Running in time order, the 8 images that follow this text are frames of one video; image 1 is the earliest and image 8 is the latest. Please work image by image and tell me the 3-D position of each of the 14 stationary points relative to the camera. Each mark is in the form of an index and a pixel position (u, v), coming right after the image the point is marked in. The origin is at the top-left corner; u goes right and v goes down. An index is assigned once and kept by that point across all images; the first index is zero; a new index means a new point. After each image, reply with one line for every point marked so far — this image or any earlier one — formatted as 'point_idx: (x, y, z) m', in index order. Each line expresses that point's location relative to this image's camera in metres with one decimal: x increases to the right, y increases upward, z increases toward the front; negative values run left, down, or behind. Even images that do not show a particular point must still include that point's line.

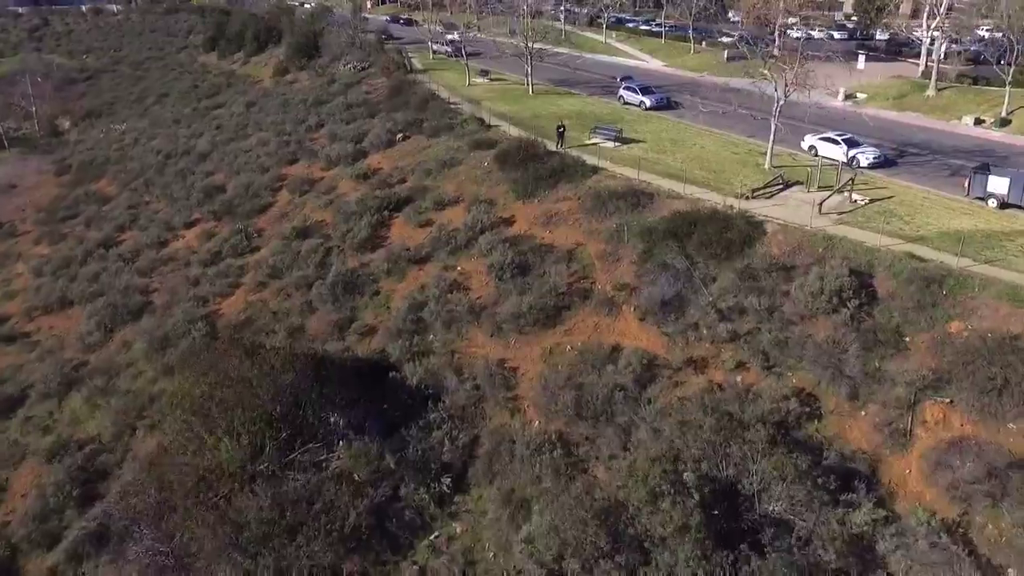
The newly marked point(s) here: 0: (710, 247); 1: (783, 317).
0: (+5.1, +1.1, +19.1) m
1: (+6.2, -0.7, +17.1) m
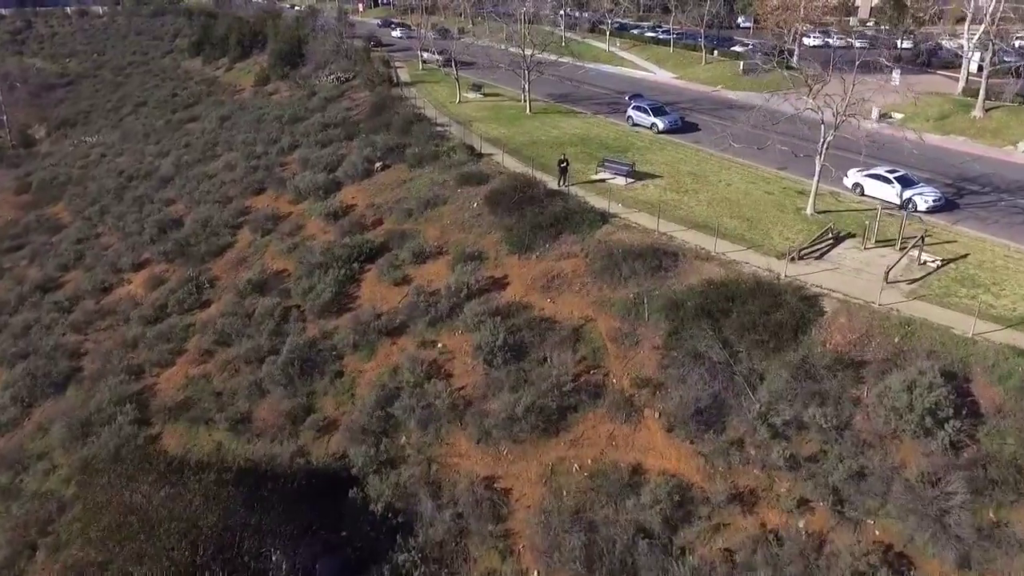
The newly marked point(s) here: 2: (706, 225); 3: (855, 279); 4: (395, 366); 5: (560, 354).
0: (+4.9, -0.9, +15.1) m
1: (+6.0, -2.6, +13.0) m
2: (+5.2, +1.7, +19.9) m
3: (+7.7, +0.2, +16.7) m
4: (-2.8, -1.9, +17.9) m
5: (+1.0, -1.5, +16.3) m
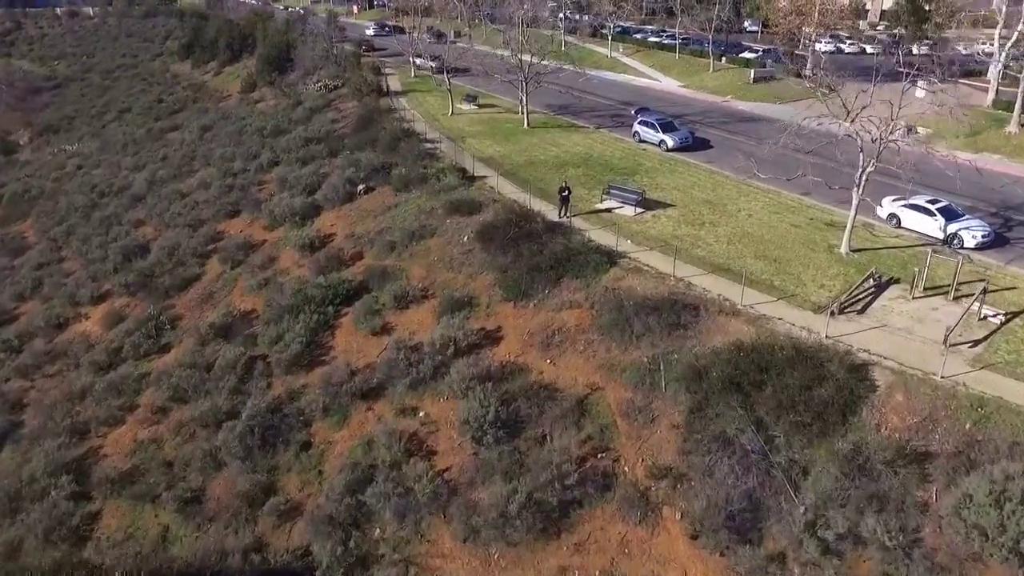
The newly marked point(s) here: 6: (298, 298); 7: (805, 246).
0: (+4.8, -2.1, +12.6) m
1: (+5.9, -3.9, +10.6) m
2: (+5.1, +0.4, +17.4) m
3: (+7.5, -1.0, +14.2) m
4: (-2.9, -3.1, +15.4) m
5: (+0.9, -2.7, +13.9) m
6: (-5.7, -0.3, +19.9) m
7: (+7.4, +1.1, +18.9) m
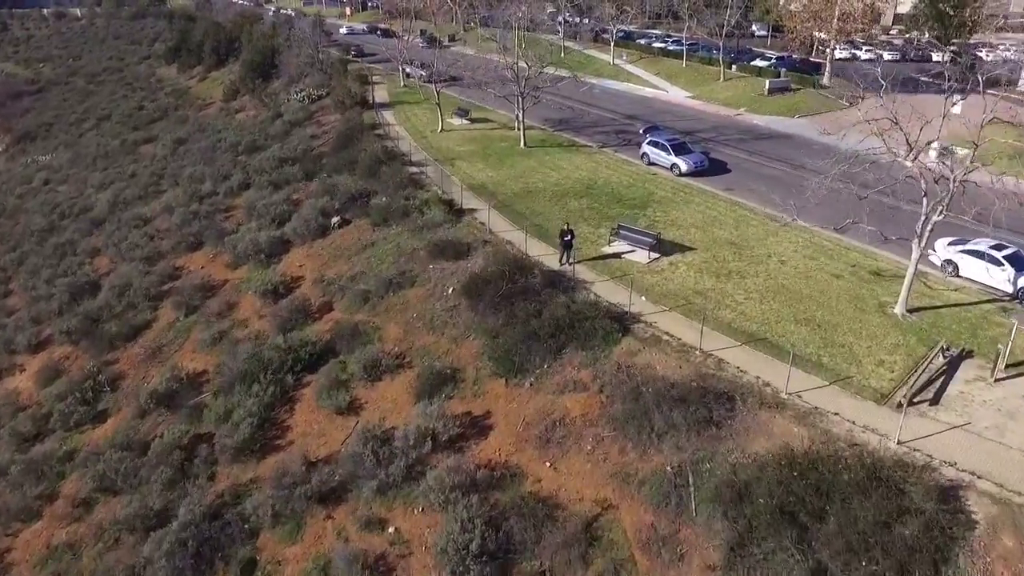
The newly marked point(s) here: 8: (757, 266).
0: (+4.6, -3.5, +9.7) m
1: (+5.8, -5.3, +7.6) m
2: (+4.9, -1.0, +14.4) m
3: (+7.4, -2.4, +11.2) m
4: (-3.1, -4.5, +12.4) m
5: (+0.8, -4.1, +10.9) m
6: (-5.9, -1.7, +16.9) m
7: (+7.3, -0.3, +15.9) m
8: (+5.8, +0.5, +17.6) m
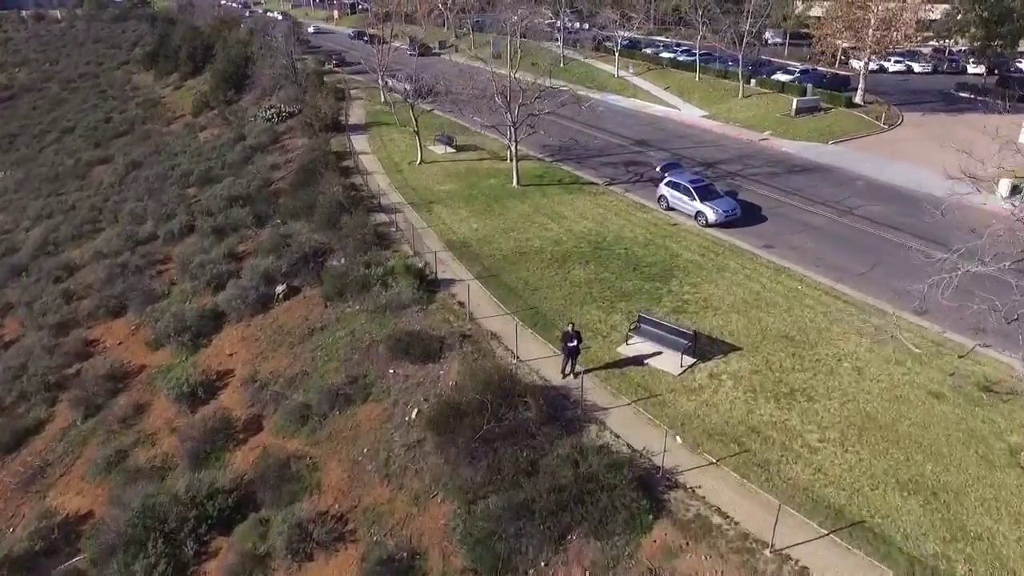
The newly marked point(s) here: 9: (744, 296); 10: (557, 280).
0: (+4.4, -5.6, +5.1) m
1: (+5.5, -7.4, +3.1) m
2: (+4.7, -3.1, +9.9) m
3: (+7.1, -4.5, +6.7) m
4: (-3.3, -6.6, +7.8) m
5: (+0.5, -6.2, +6.3) m
6: (-6.1, -3.8, +12.4) m
7: (+7.0, -2.5, +11.4) m
8: (+5.5, -1.6, +13.1) m
9: (+5.1, -0.2, +16.3) m
10: (+1.0, +0.1, +16.9) m
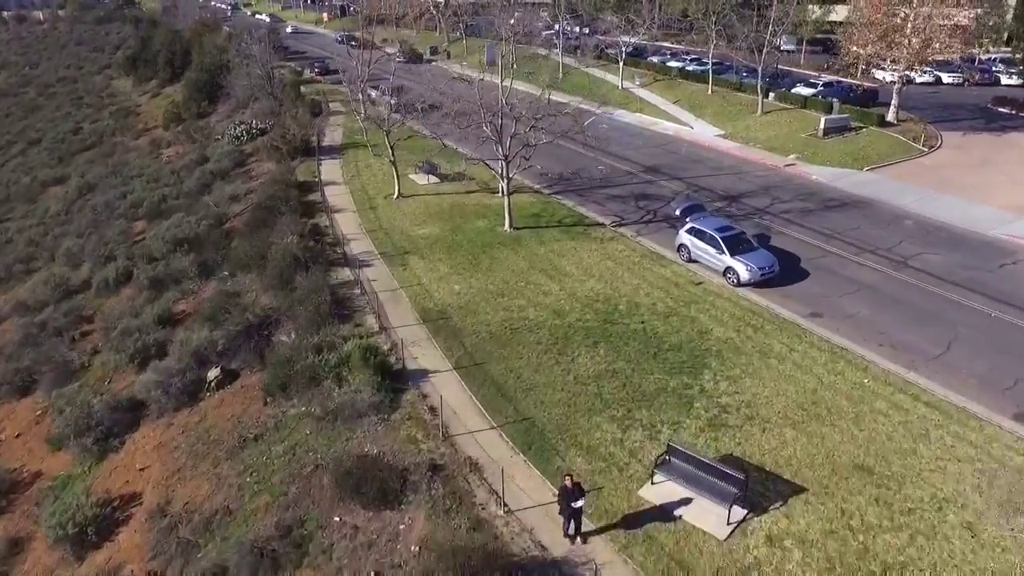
0: (+4.2, -7.3, +1.5) m
1: (+5.4, -9.1, -0.5) m
2: (+4.5, -4.8, +6.3) m
3: (+7.0, -6.2, +3.1) m
4: (-3.5, -8.3, +4.2) m
5: (+0.4, -7.9, +2.7) m
6: (-6.3, -5.5, +8.7) m
7: (+6.8, -4.1, +7.8) m
8: (+5.3, -3.3, +9.5) m
9: (+4.9, -1.8, +12.7) m
10: (+0.8, -1.6, +13.3) m
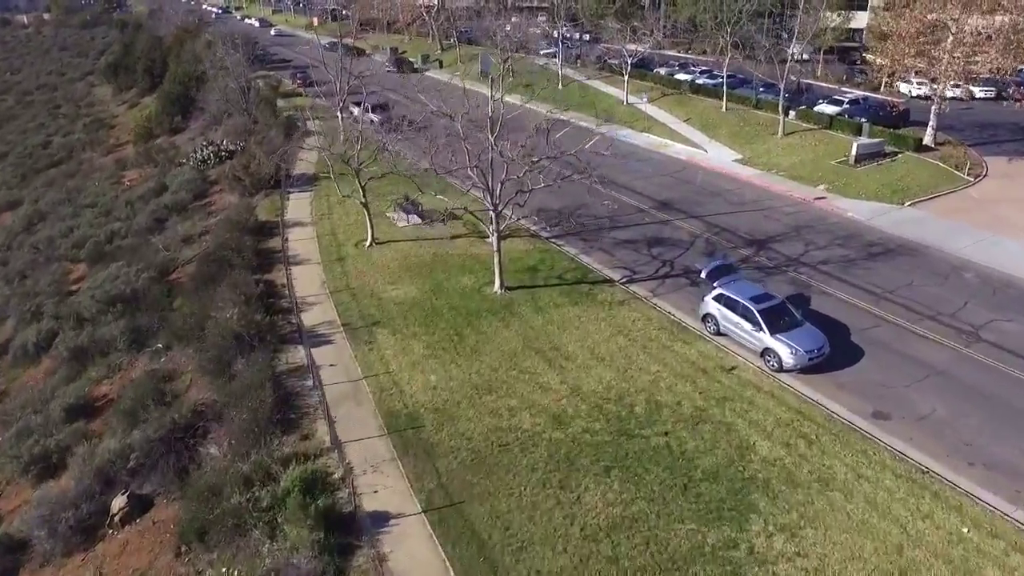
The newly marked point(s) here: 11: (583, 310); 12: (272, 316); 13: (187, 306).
0: (+4.1, -9.0, -1.7) m
1: (+5.2, -10.7, -3.7) m
2: (+4.3, -6.4, +3.1) m
3: (+6.8, -7.9, -0.1) m
4: (-3.7, -10.0, +1.0) m
5: (+0.2, -9.6, -0.5) m
6: (-6.5, -7.2, +5.5) m
7: (+6.6, -5.8, +4.6) m
8: (+5.2, -4.9, +6.3) m
9: (+4.7, -3.5, +9.5) m
10: (+0.6, -3.2, +10.1) m
11: (+1.5, -0.5, +16.1) m
12: (-5.0, -0.6, +15.9) m
13: (-7.4, -0.4, +17.2) m
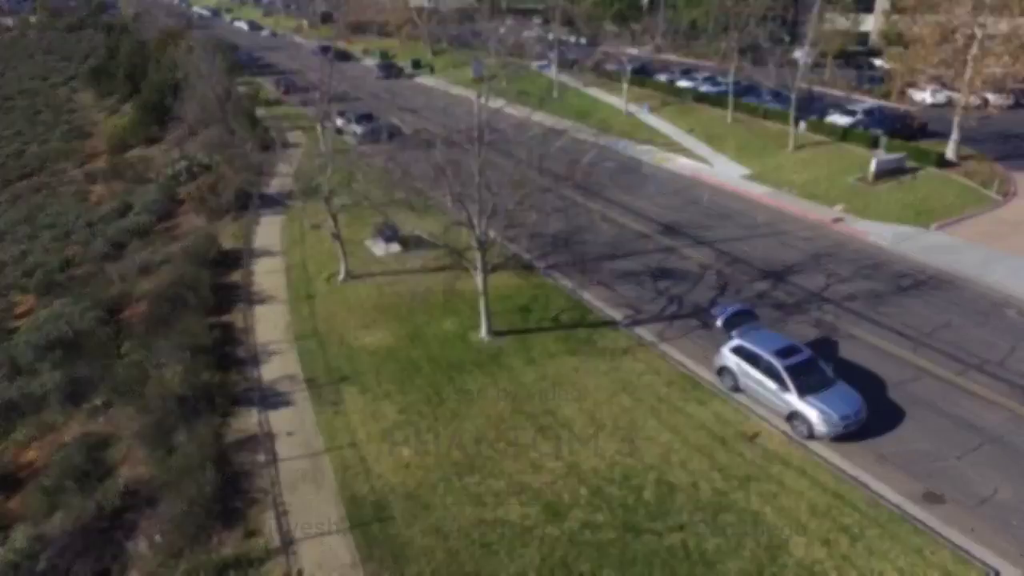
0: (+3.9, -9.8, -3.7) m
1: (+5.1, -11.6, -5.7) m
2: (+4.2, -7.3, +1.1) m
3: (+6.7, -8.7, -2.1) m
4: (-3.8, -10.9, -1.0) m
5: (+0.1, -10.5, -2.5) m
6: (-6.6, -8.1, +3.5) m
7: (+6.5, -6.6, +2.6) m
8: (+5.0, -5.8, +4.3) m
9: (+4.5, -4.4, +7.5) m
10: (+0.4, -4.1, +8.1) m
11: (+1.3, -1.4, +14.1) m
12: (-5.2, -1.5, +13.9) m
13: (-7.7, -1.3, +15.2) m
